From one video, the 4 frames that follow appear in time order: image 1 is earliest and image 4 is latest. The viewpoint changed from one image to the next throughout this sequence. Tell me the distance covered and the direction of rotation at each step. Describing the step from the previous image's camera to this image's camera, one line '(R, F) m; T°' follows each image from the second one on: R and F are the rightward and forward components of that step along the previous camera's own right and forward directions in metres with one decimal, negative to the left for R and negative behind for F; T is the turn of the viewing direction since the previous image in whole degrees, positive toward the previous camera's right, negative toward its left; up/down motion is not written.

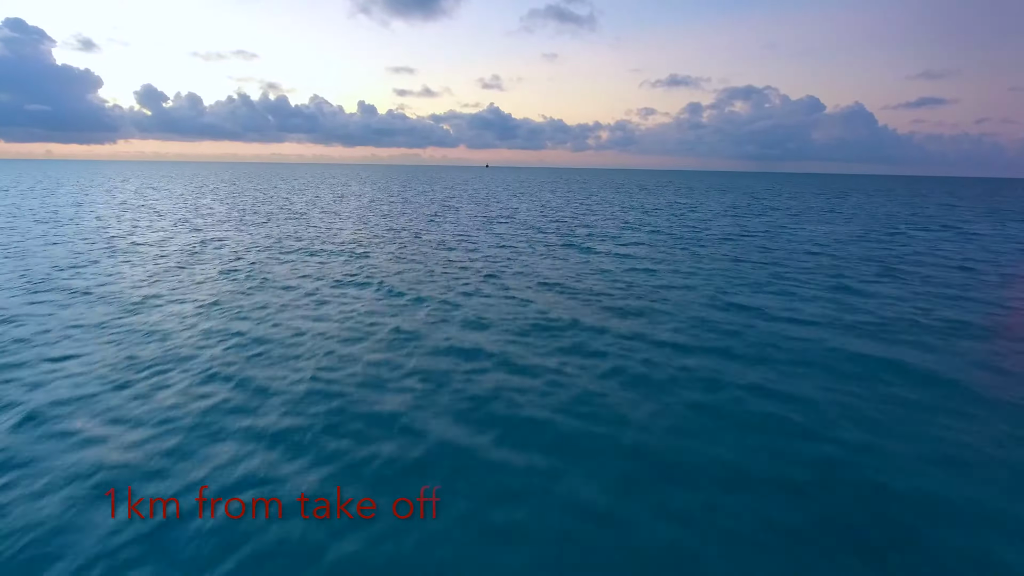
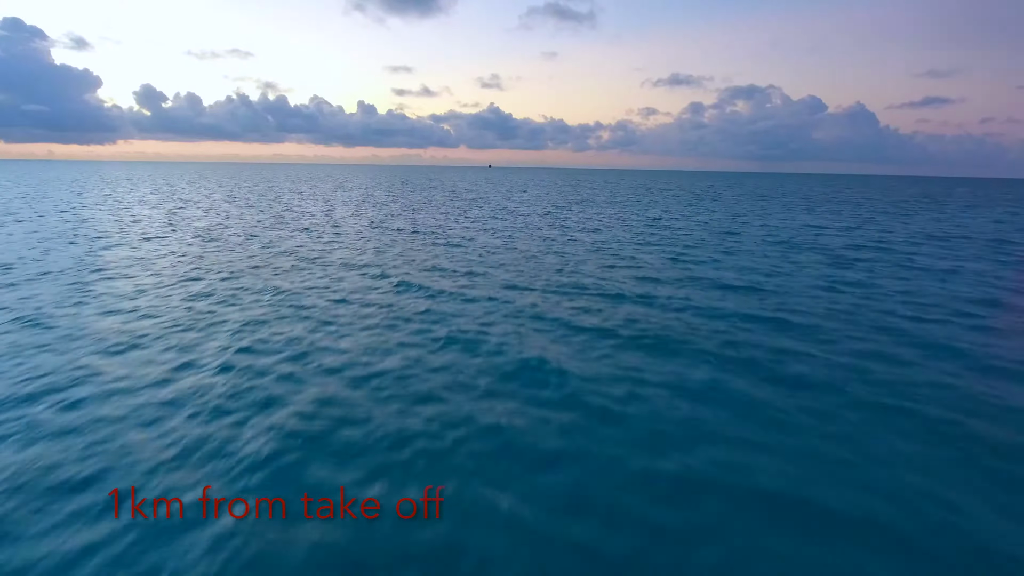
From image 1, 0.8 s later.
(-0.2, +2.3) m; 0°
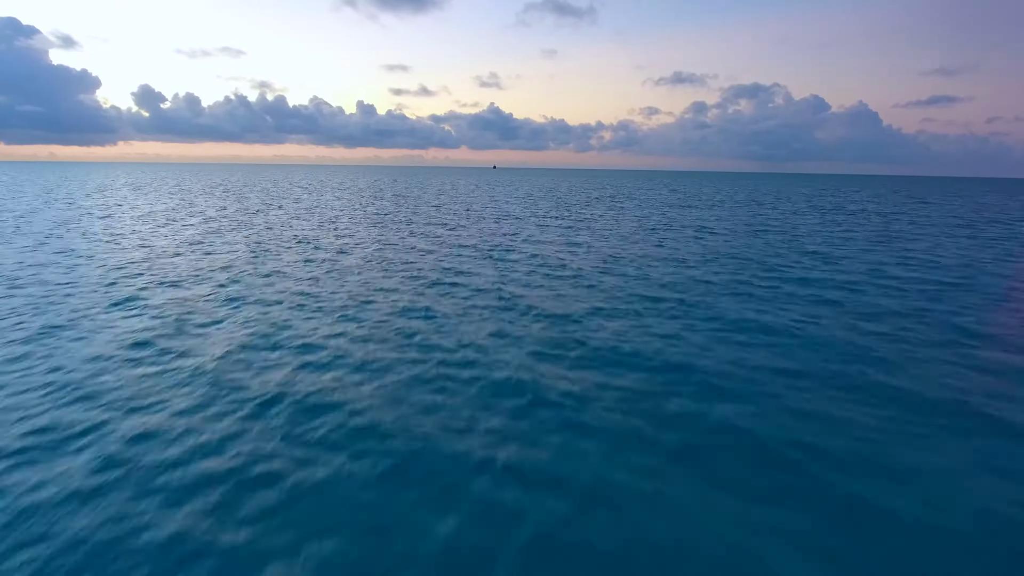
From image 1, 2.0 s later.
(-5.6, +1.8) m; 0°
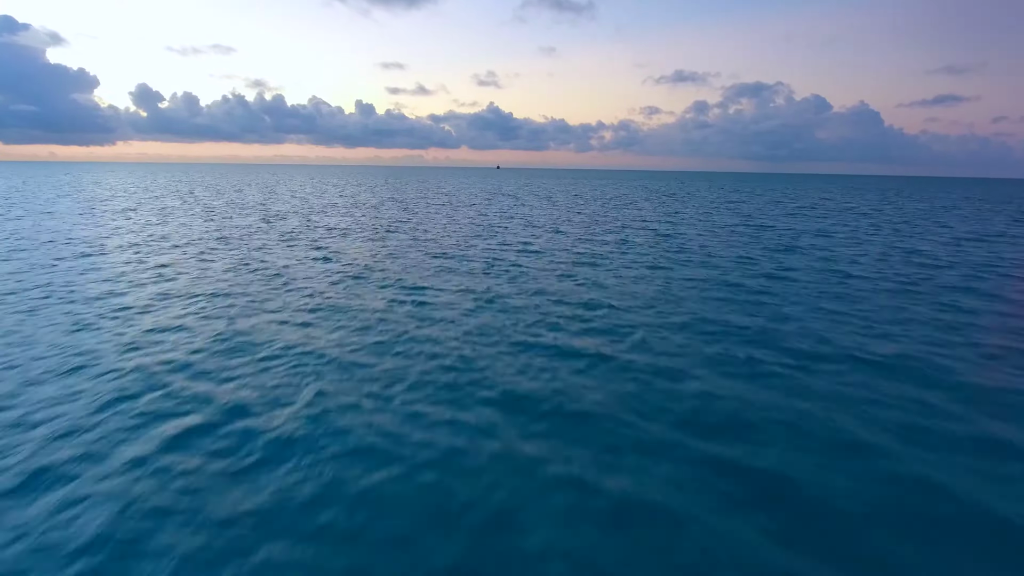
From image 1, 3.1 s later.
(-1.1, +5.4) m; 0°
